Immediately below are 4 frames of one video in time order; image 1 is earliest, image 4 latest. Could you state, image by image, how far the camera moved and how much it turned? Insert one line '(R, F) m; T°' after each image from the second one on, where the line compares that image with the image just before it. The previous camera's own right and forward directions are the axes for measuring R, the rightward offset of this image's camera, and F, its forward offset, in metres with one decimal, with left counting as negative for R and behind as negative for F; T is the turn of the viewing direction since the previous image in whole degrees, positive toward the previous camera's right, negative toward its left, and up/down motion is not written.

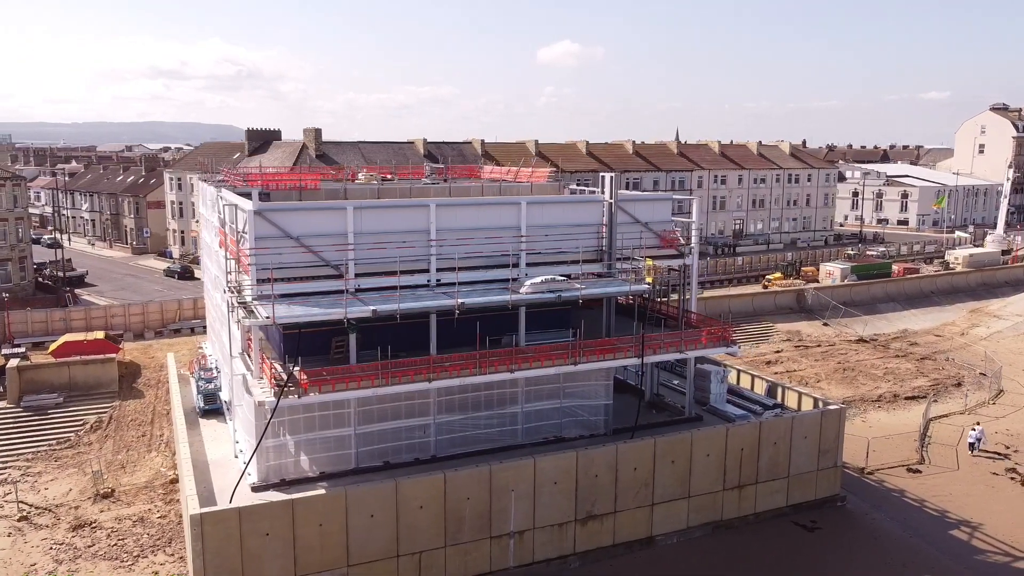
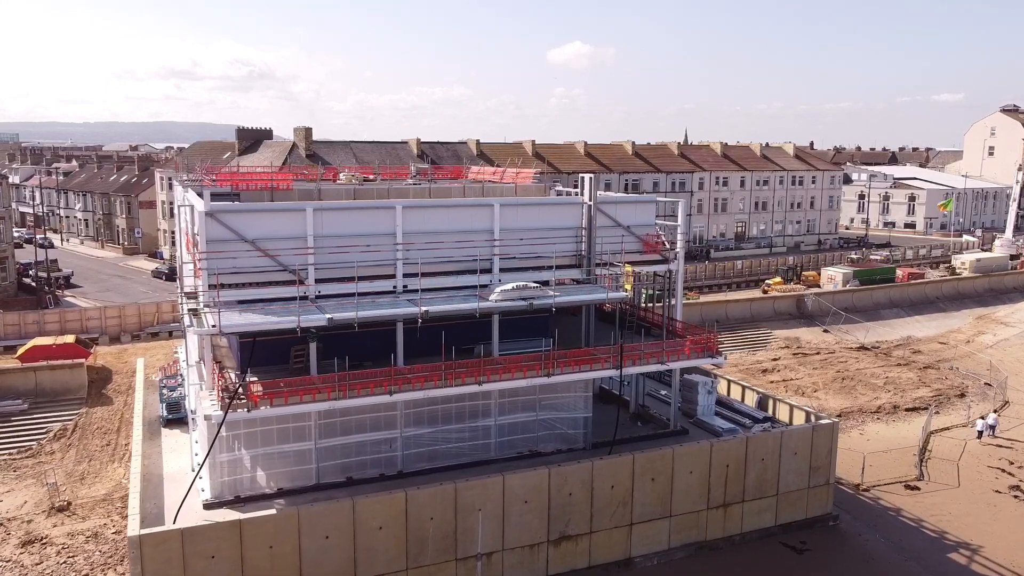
(+1.1, +1.3) m; -1°
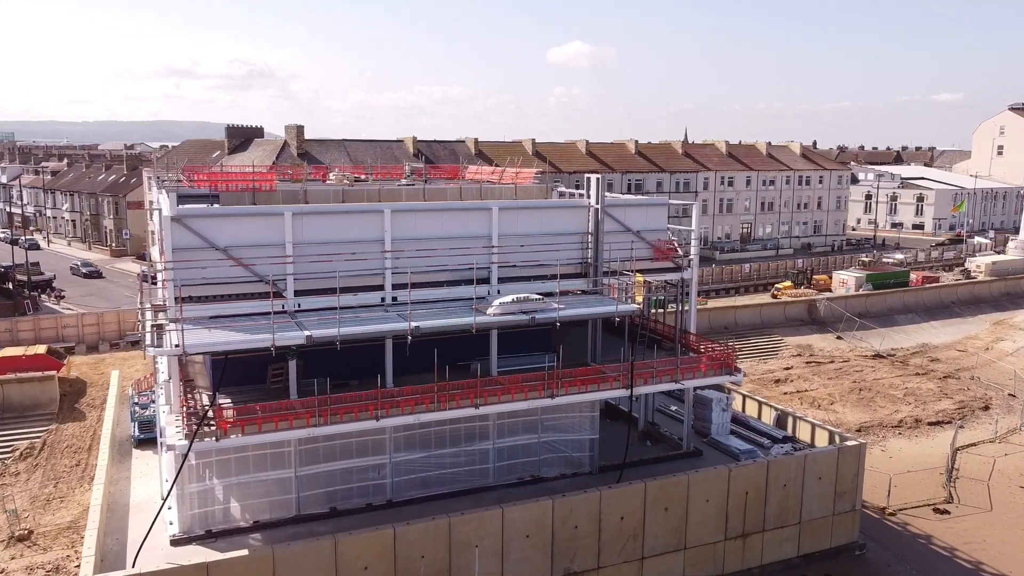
(0.0, +2.1) m; 0°
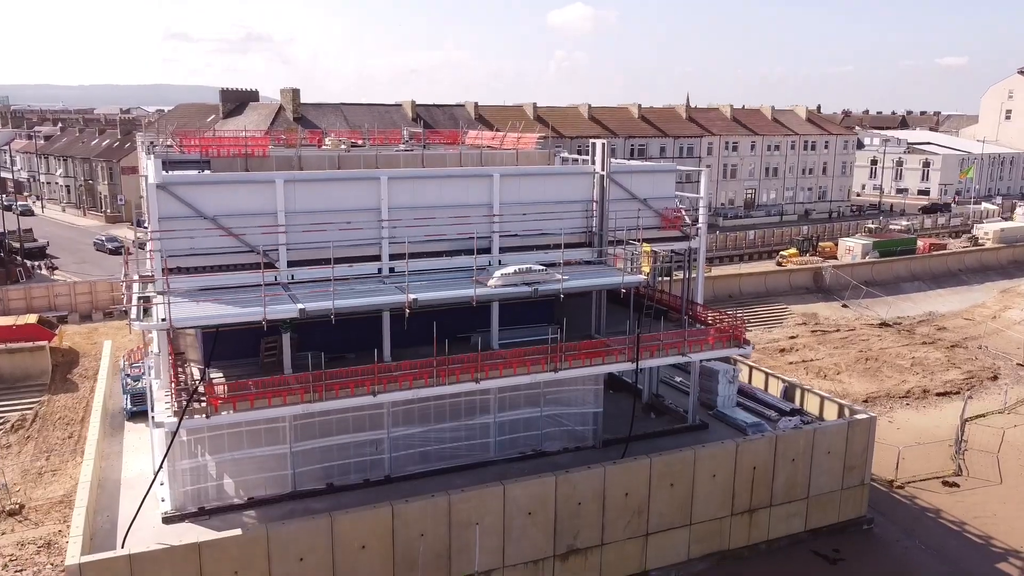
(0.0, +0.8) m; 0°
